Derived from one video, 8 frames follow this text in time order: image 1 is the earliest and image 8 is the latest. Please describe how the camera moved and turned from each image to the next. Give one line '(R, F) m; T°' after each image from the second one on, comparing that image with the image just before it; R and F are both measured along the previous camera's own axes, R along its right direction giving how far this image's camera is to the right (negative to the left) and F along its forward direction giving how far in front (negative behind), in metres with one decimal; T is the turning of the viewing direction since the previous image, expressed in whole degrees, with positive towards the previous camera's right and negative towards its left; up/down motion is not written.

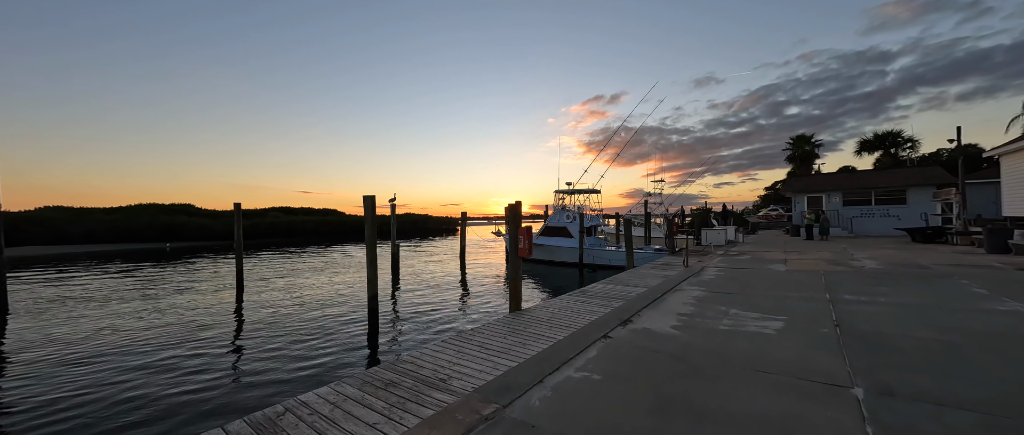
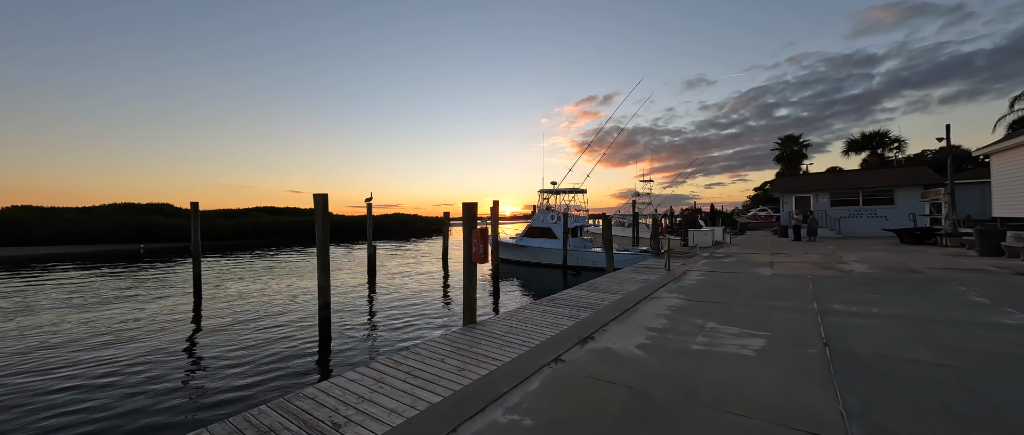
(+0.5, +0.6) m; +1°
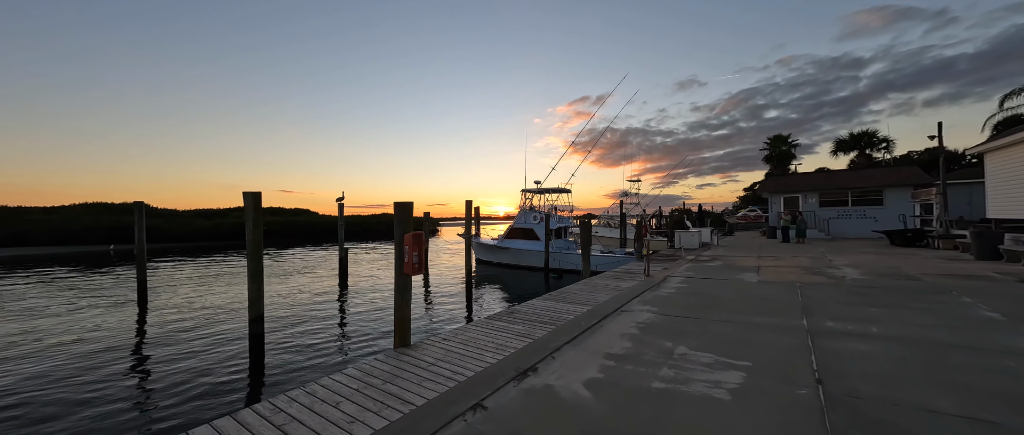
(+0.6, +0.7) m; +1°
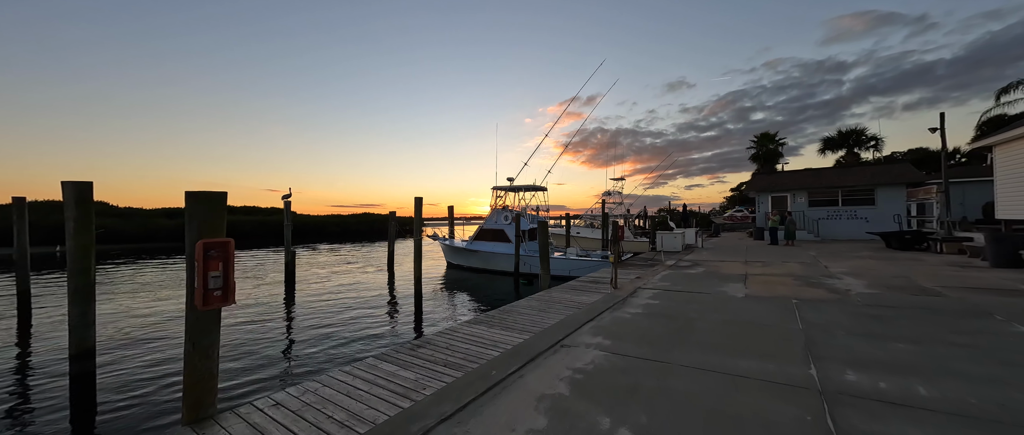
(+1.0, +1.3) m; +1°
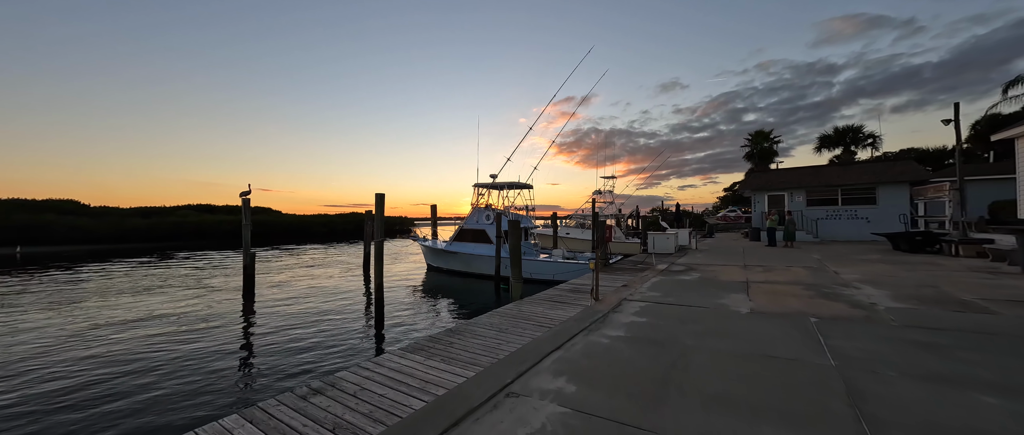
(+0.5, +1.0) m; +1°
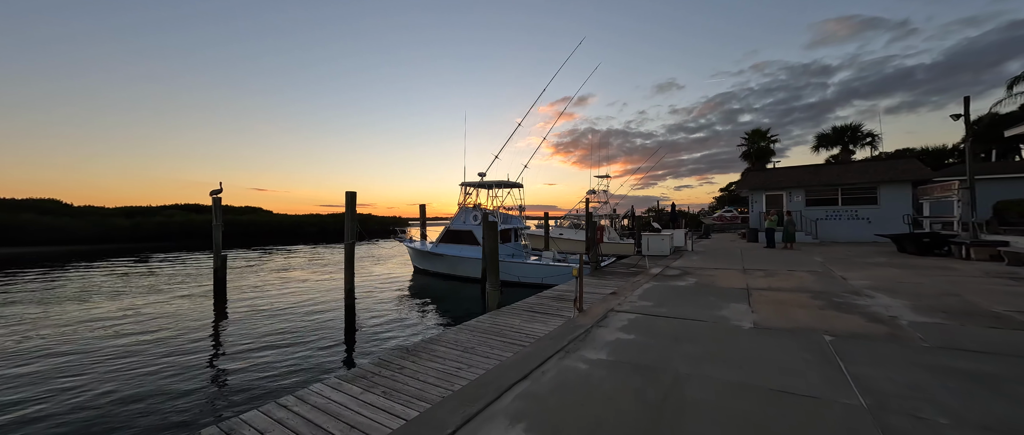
(+0.3, +0.6) m; +1°
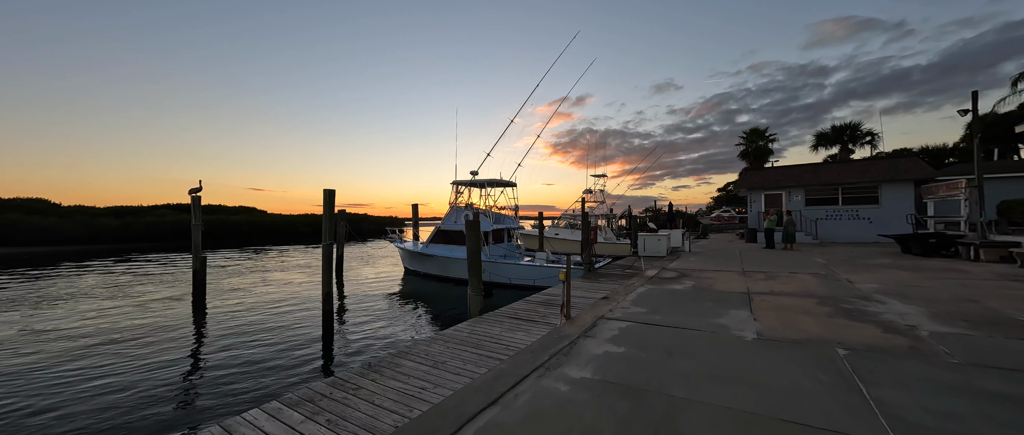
(+0.2, +0.4) m; 0°
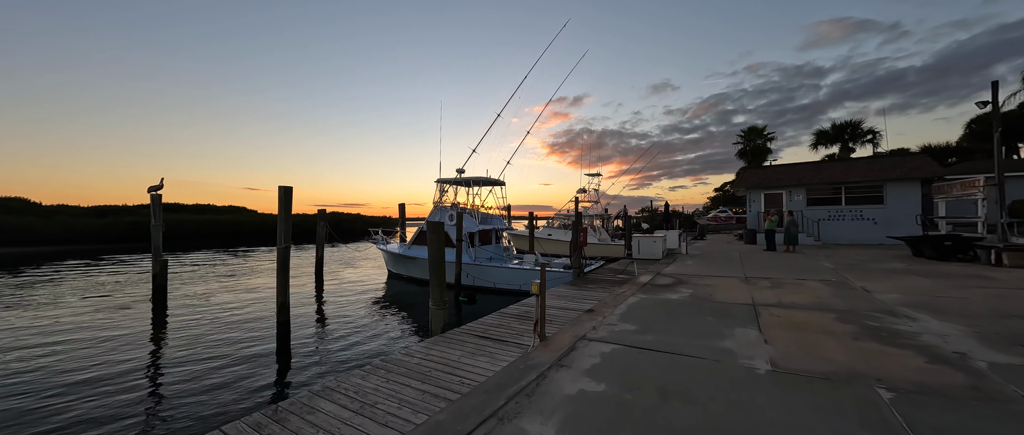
(+0.4, +0.7) m; 0°
